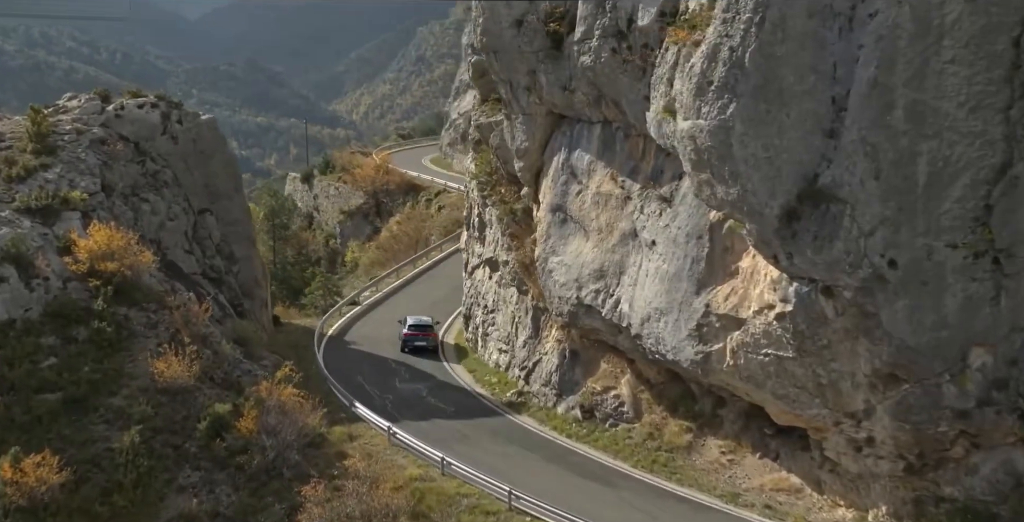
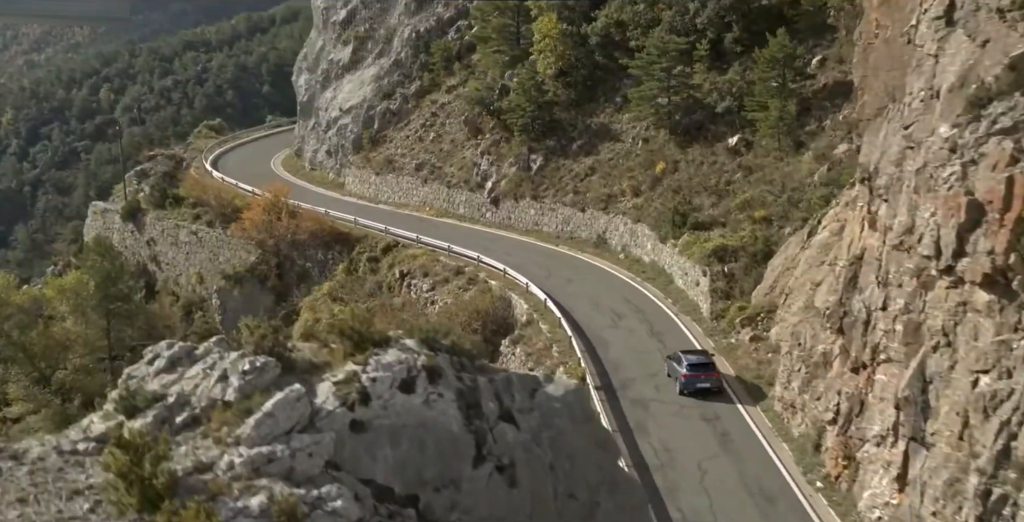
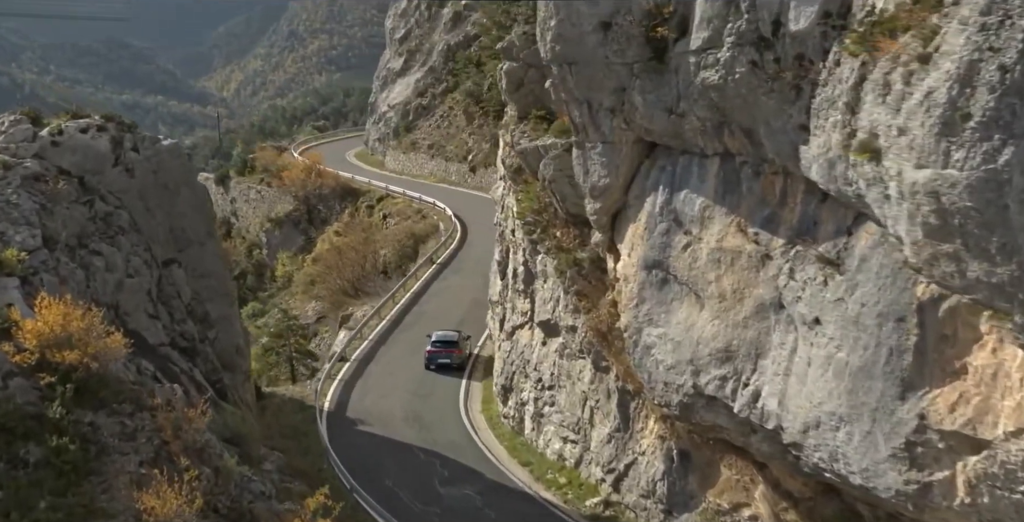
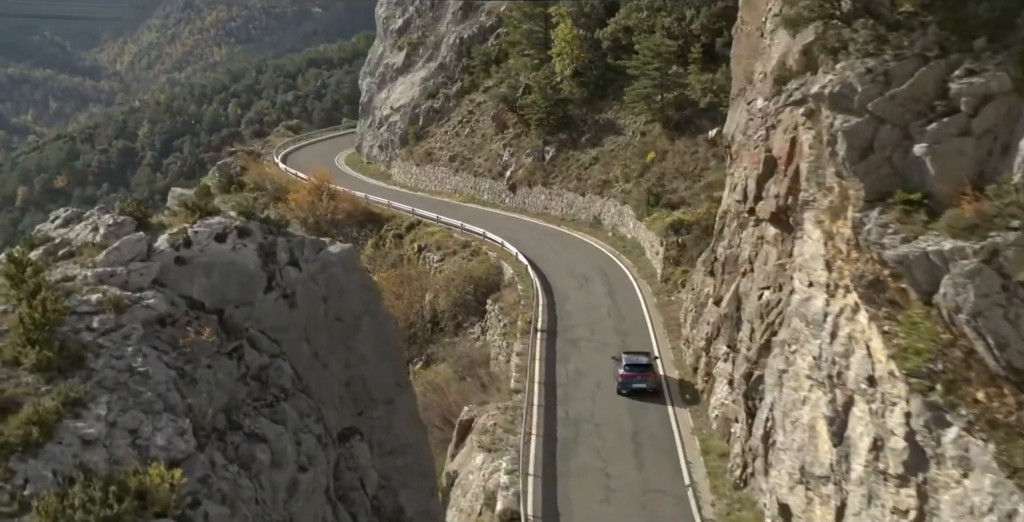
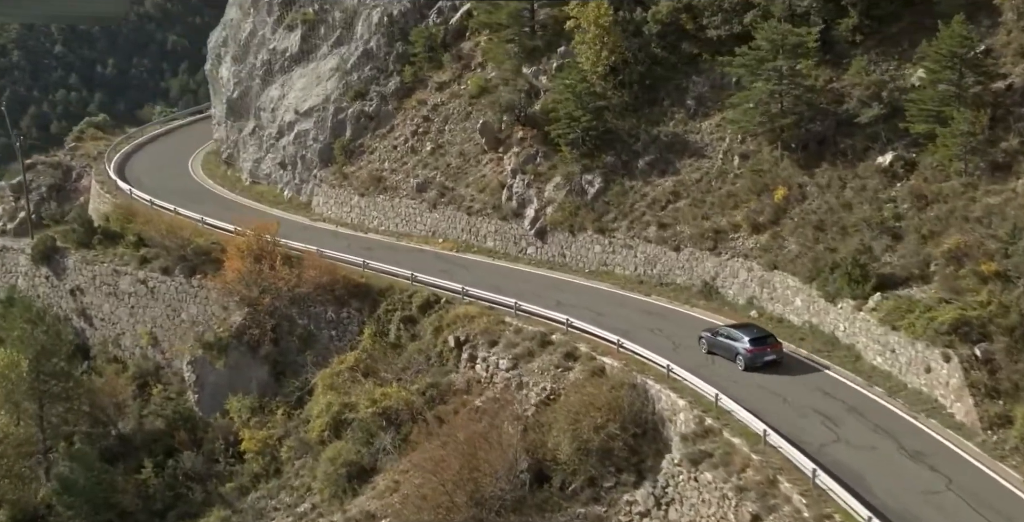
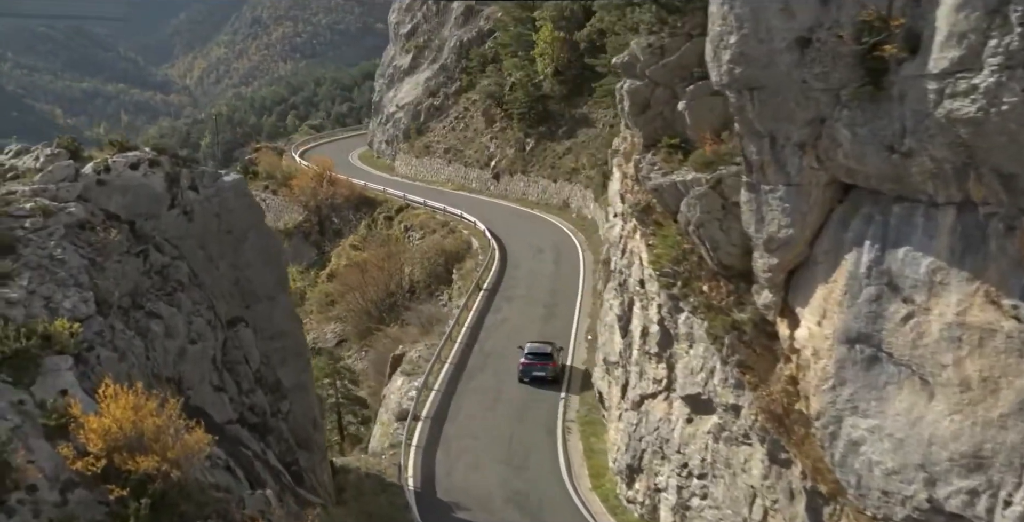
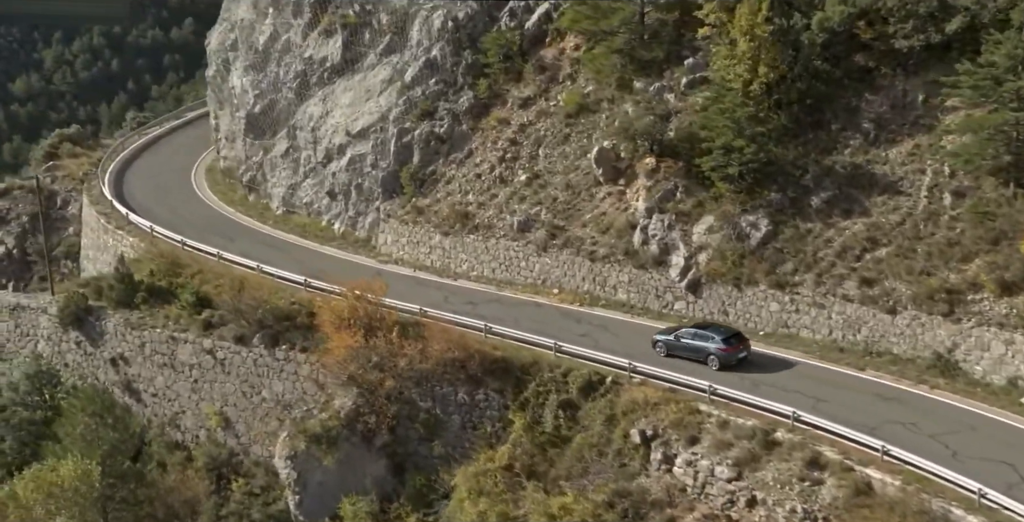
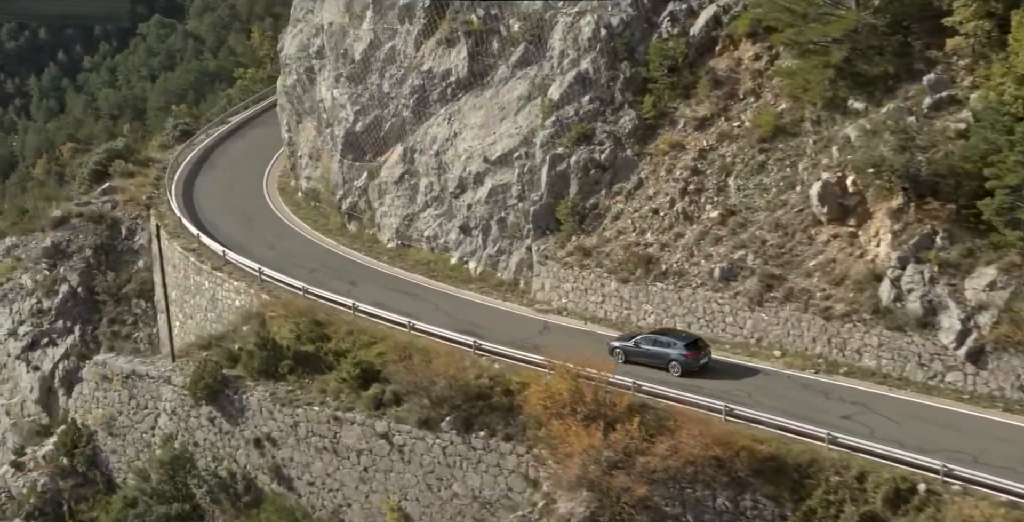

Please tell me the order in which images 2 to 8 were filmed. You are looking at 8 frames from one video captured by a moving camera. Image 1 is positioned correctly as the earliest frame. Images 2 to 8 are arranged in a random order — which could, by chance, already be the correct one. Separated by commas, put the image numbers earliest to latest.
3, 6, 4, 2, 5, 7, 8
